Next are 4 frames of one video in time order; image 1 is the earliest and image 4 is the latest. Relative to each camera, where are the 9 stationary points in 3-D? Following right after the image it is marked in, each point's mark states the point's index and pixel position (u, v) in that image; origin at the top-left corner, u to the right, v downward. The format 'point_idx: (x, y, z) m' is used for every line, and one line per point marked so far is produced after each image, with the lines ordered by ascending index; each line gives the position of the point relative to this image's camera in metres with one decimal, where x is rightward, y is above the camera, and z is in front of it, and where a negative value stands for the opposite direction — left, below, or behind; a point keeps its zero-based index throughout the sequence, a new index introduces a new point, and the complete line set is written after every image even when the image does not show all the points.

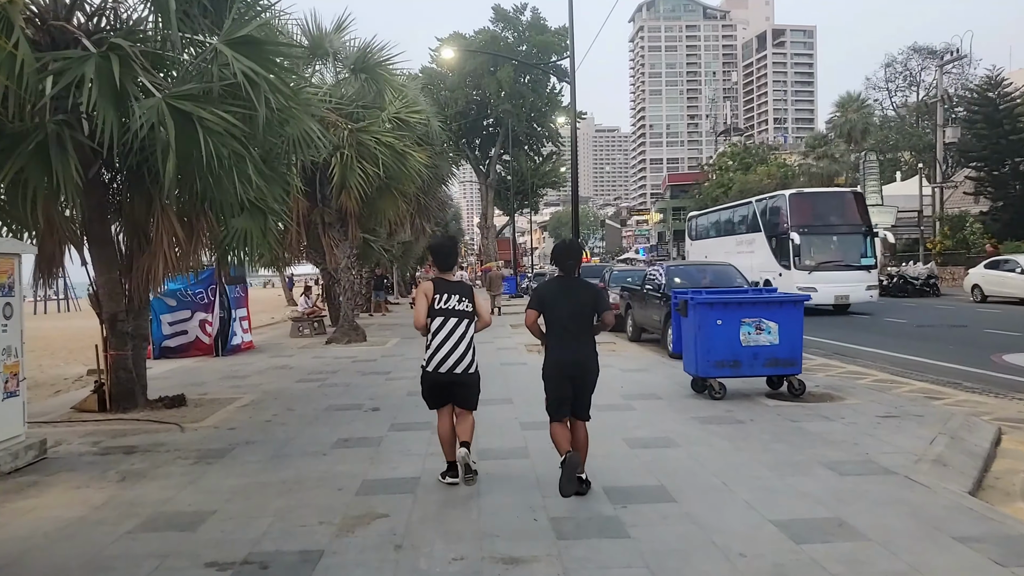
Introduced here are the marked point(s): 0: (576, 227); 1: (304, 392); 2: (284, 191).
0: (+1.4, +1.7, +17.0) m
1: (-2.6, -1.3, +9.5) m
2: (-3.1, +1.3, +10.3) m
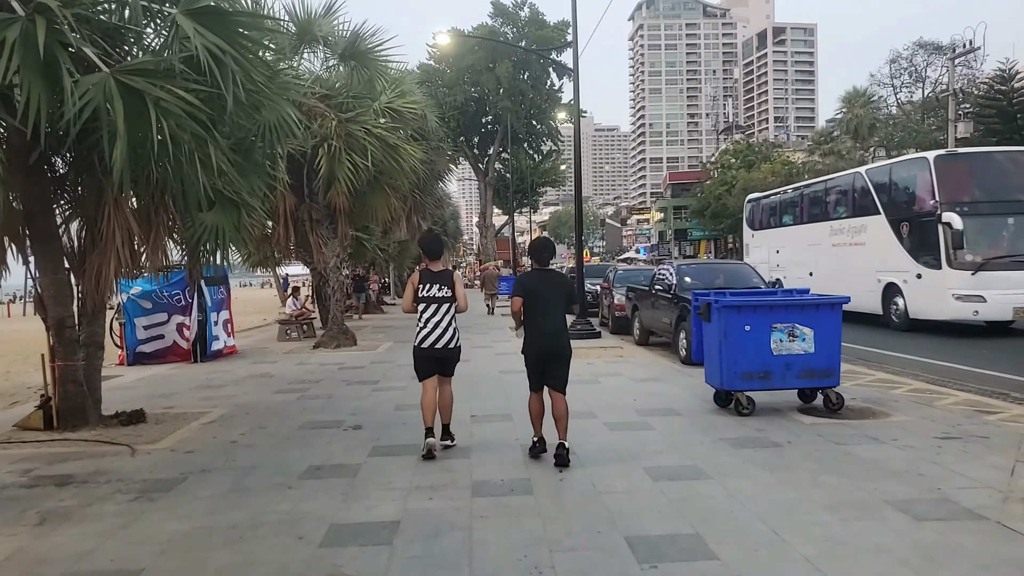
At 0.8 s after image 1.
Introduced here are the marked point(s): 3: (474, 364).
0: (+1.4, +1.7, +16.0) m
1: (-2.6, -1.3, +8.5) m
2: (-3.1, +1.3, +9.4) m
3: (-0.6, -1.2, +11.7) m
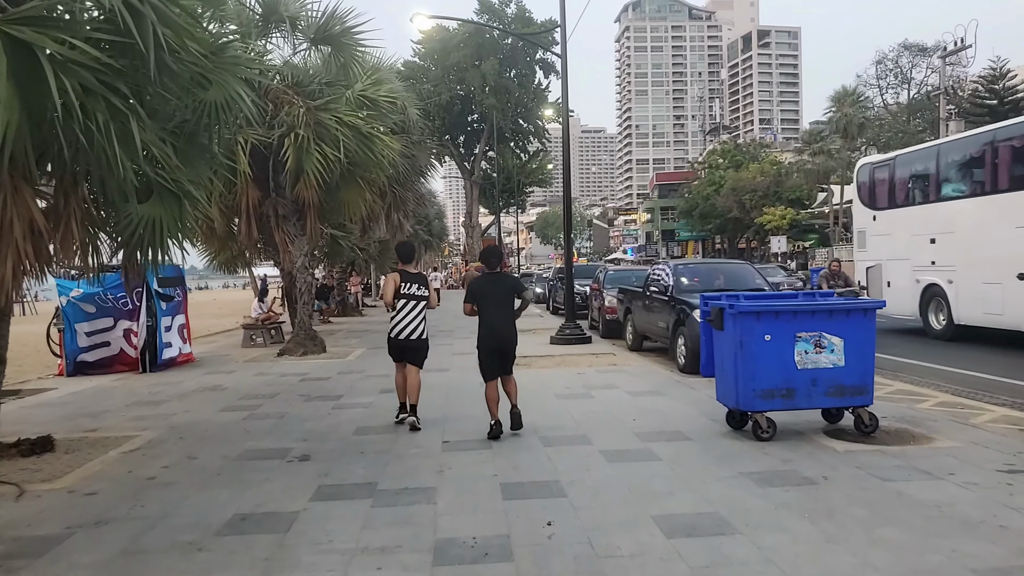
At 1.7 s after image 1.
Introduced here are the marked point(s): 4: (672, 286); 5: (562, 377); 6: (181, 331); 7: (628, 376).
0: (+1.1, +1.6, +15.0) m
1: (-2.8, -1.3, +7.4) m
2: (-3.3, +1.3, +8.2) m
3: (-0.8, -1.2, +10.5) m
4: (+2.5, 0.0, +11.9) m
5: (+0.6, -1.1, +9.7) m
6: (-5.6, -0.7, +13.1) m
7: (+1.4, -1.1, +9.5) m
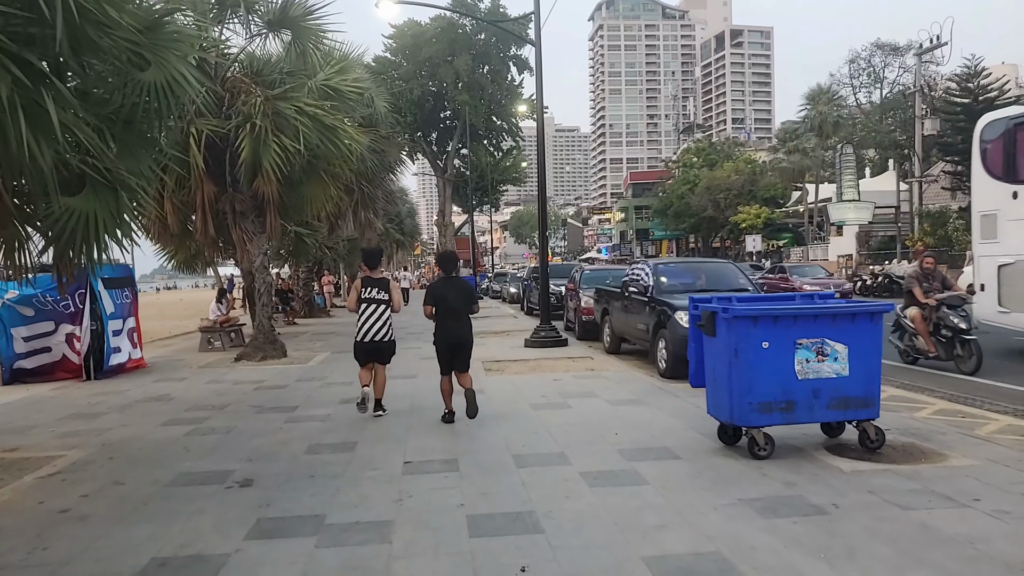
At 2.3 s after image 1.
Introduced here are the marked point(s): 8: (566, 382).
0: (+0.6, +1.6, +14.3) m
1: (-3.0, -1.4, +6.6) m
2: (-3.6, +1.3, +7.5) m
3: (-1.2, -1.2, +9.9) m
4: (+2.1, 0.0, +11.3) m
5: (+0.3, -1.1, +9.1) m
6: (-6.1, -0.7, +12.2) m
7: (+1.1, -1.1, +8.9) m
8: (+0.6, -1.1, +9.1) m
